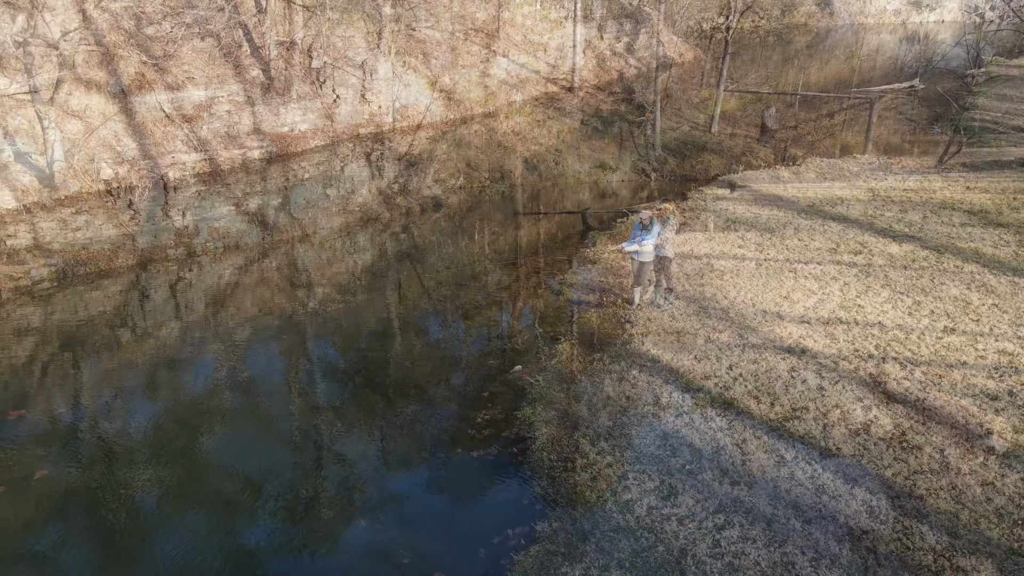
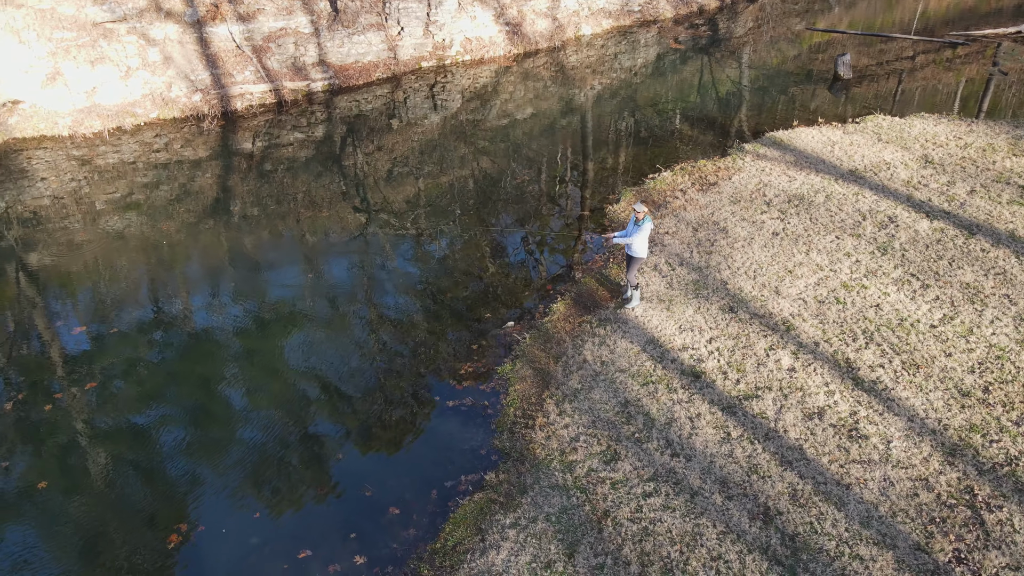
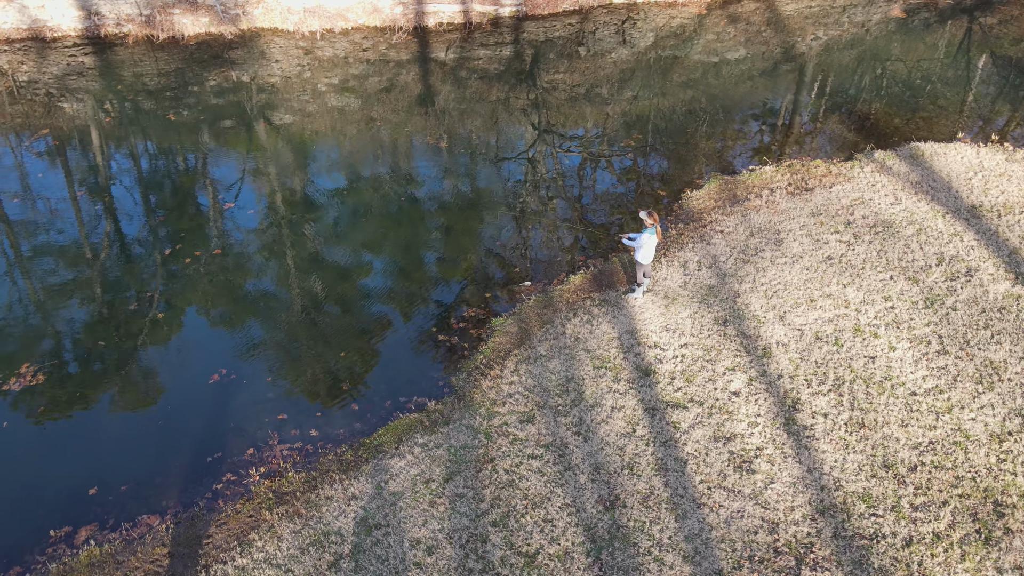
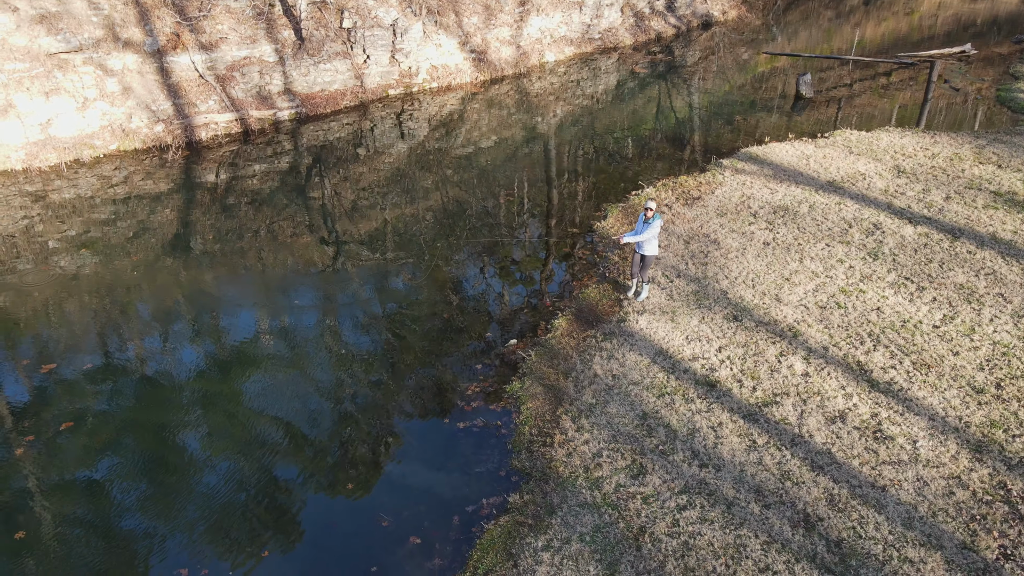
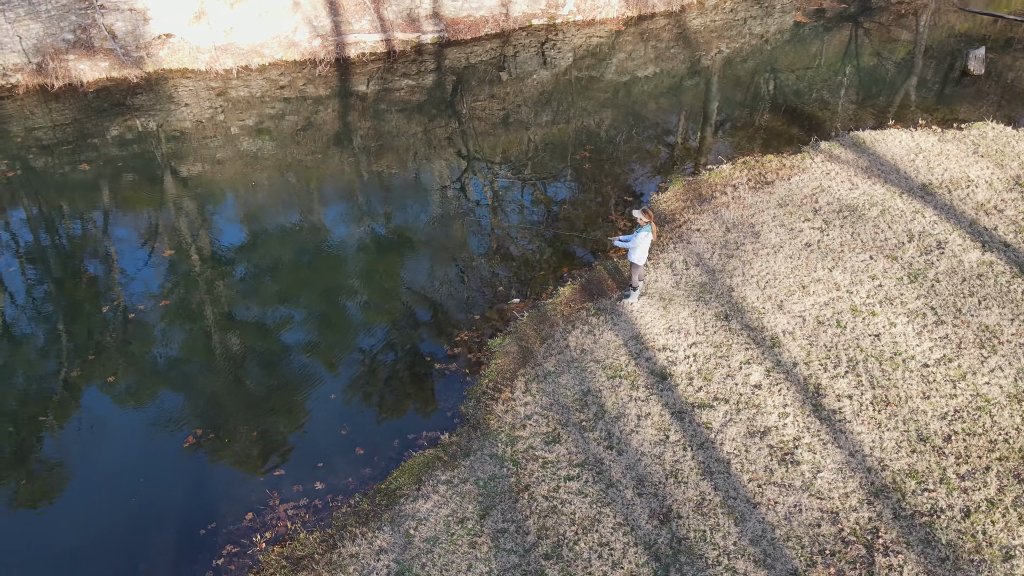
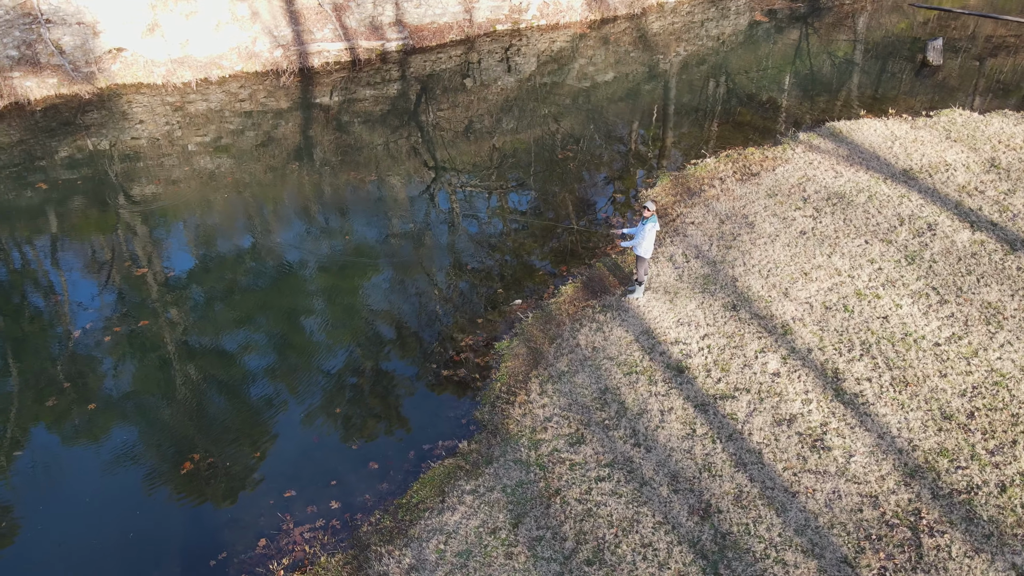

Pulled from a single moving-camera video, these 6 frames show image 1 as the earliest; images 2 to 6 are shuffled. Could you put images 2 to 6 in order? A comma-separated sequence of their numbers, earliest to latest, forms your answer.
4, 2, 6, 5, 3
